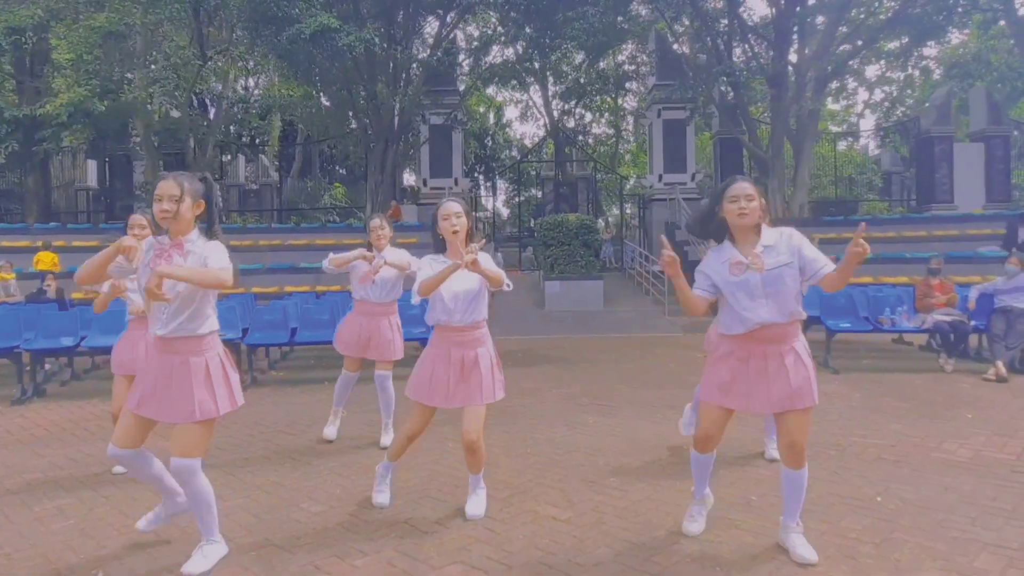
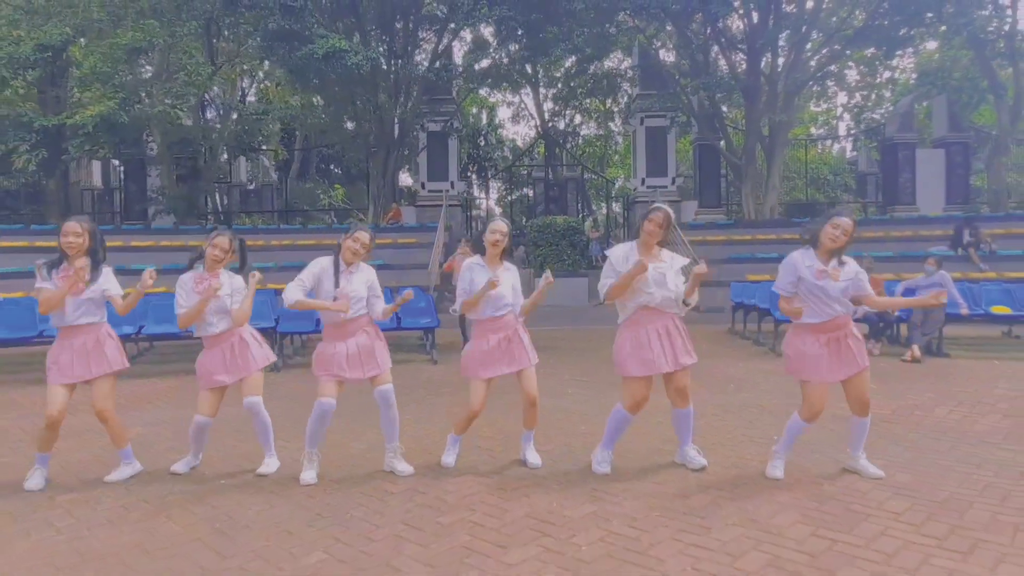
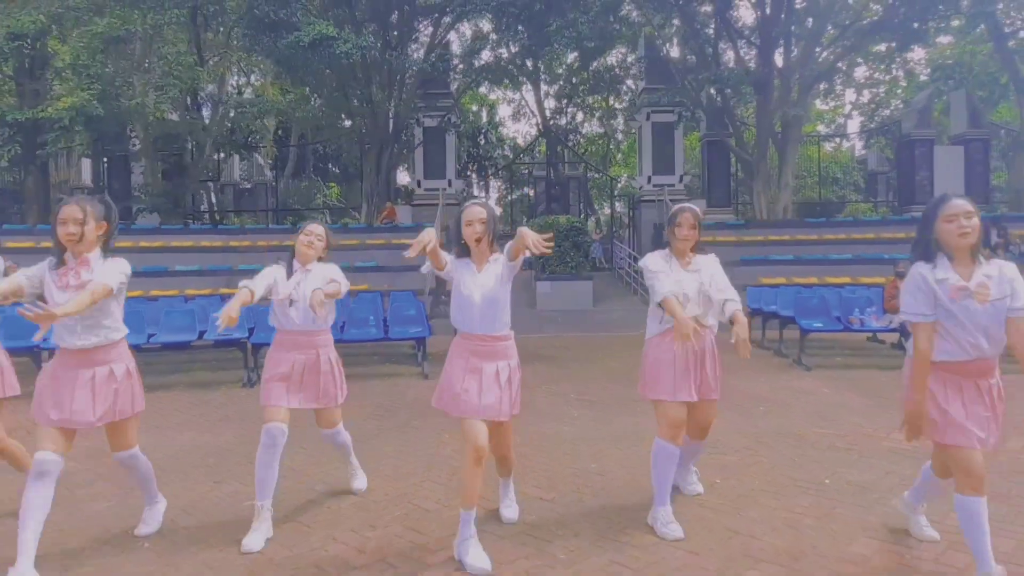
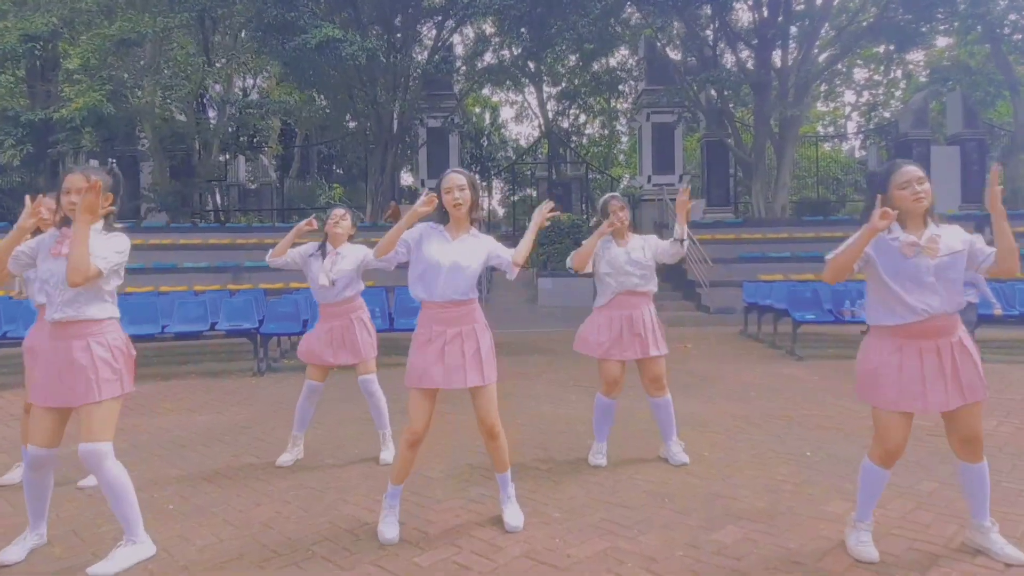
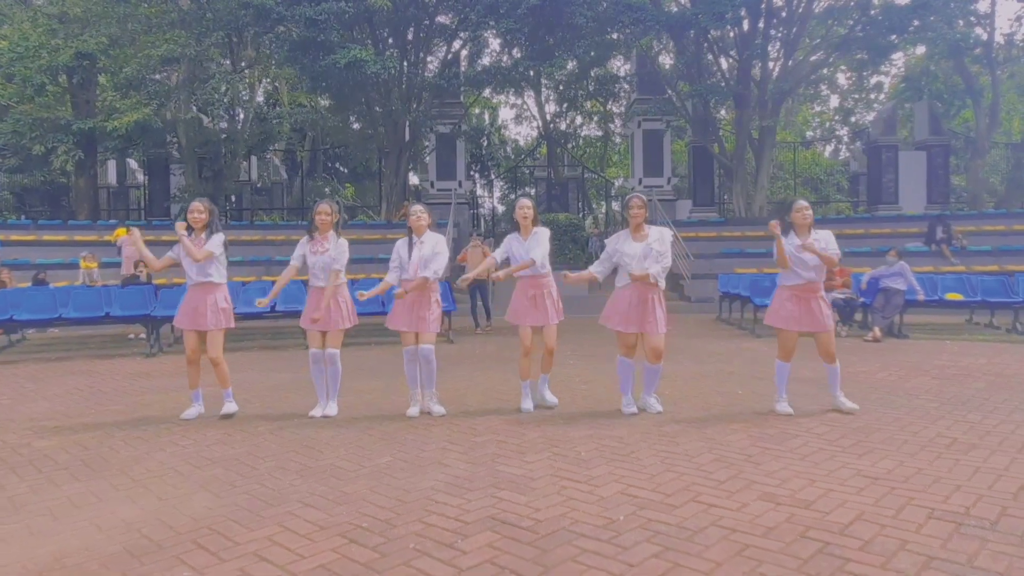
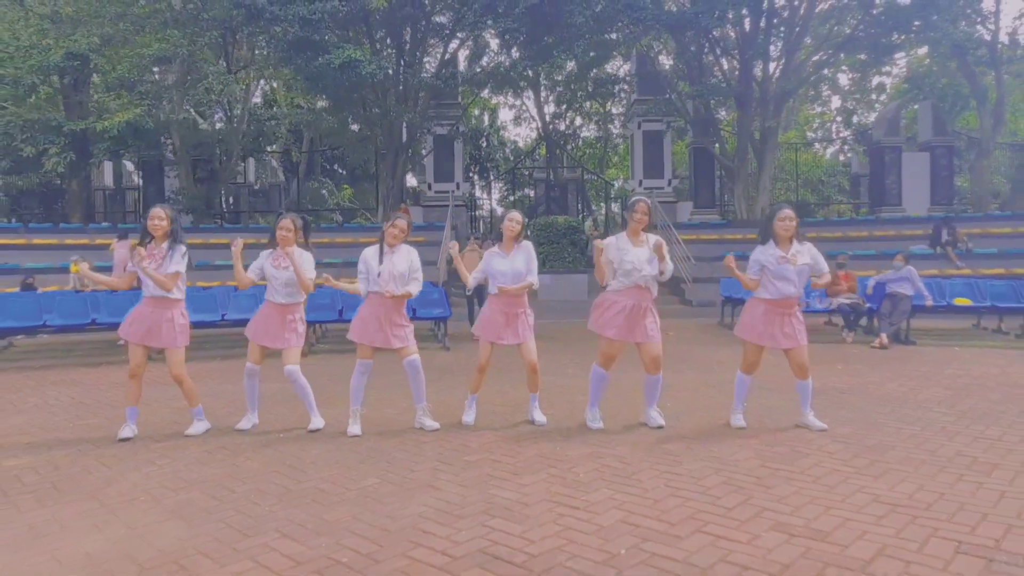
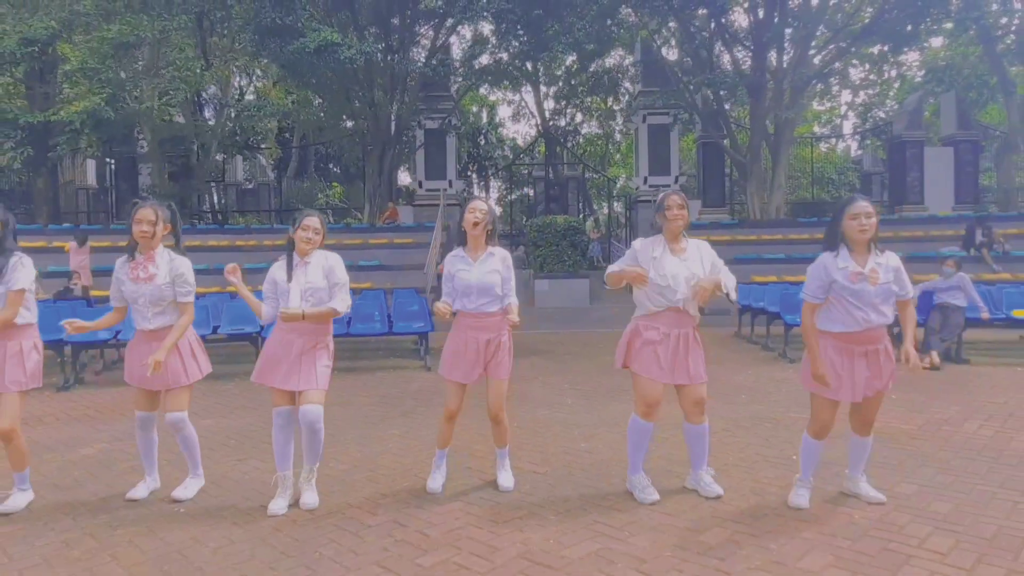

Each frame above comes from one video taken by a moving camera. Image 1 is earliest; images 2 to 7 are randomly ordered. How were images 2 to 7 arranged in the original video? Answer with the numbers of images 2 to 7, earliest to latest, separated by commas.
4, 3, 7, 2, 6, 5
